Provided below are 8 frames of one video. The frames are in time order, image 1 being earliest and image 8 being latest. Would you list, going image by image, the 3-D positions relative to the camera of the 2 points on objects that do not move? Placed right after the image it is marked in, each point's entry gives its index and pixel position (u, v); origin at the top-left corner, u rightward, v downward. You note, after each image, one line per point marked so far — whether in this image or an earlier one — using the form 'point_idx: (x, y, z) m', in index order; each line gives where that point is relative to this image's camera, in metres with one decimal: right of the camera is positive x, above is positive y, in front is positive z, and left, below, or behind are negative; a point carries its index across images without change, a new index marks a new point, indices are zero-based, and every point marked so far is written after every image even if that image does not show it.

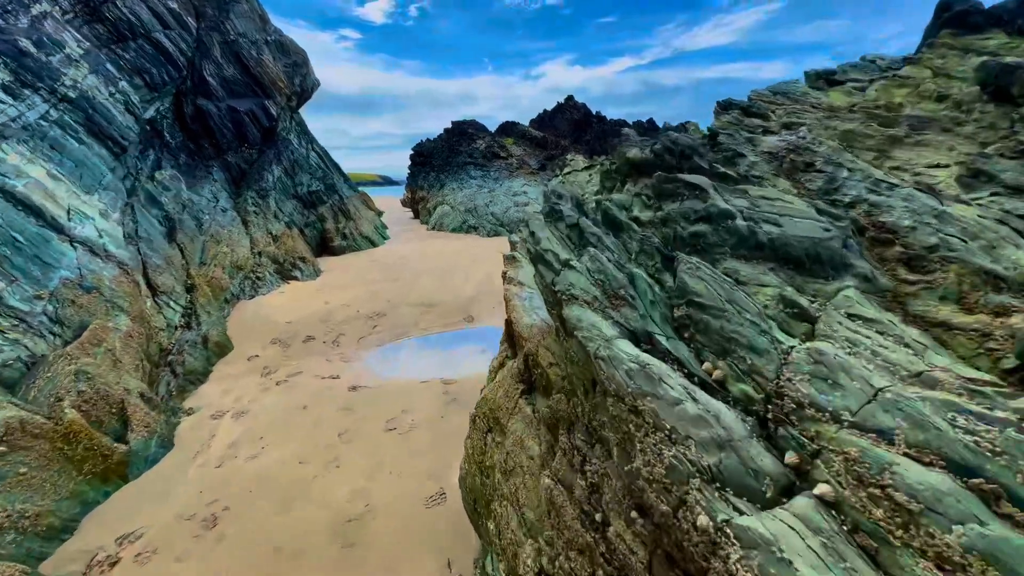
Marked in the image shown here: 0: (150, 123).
0: (-13.2, +6.0, +16.4) m
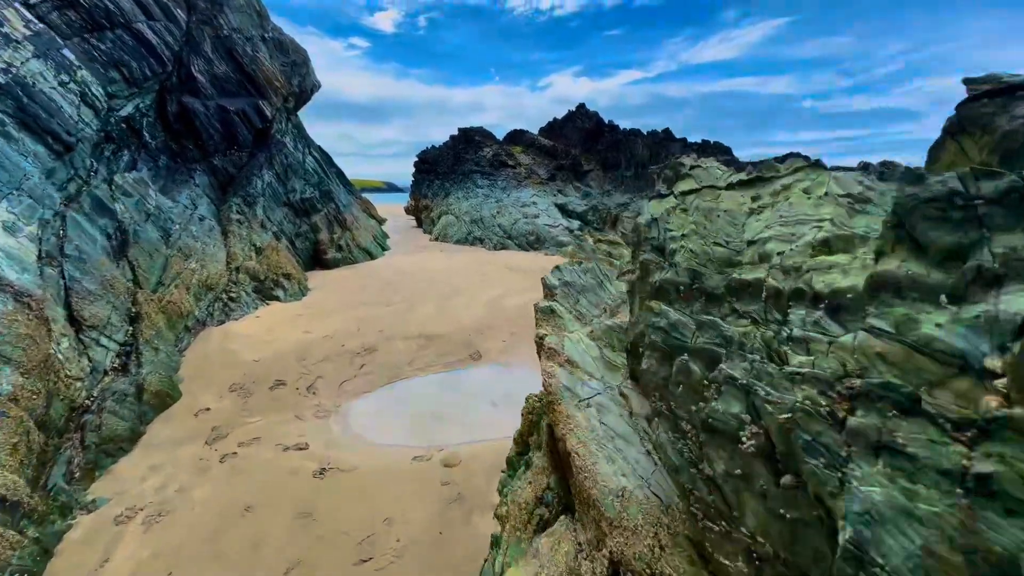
0: (-12.7, +5.5, +14.9) m
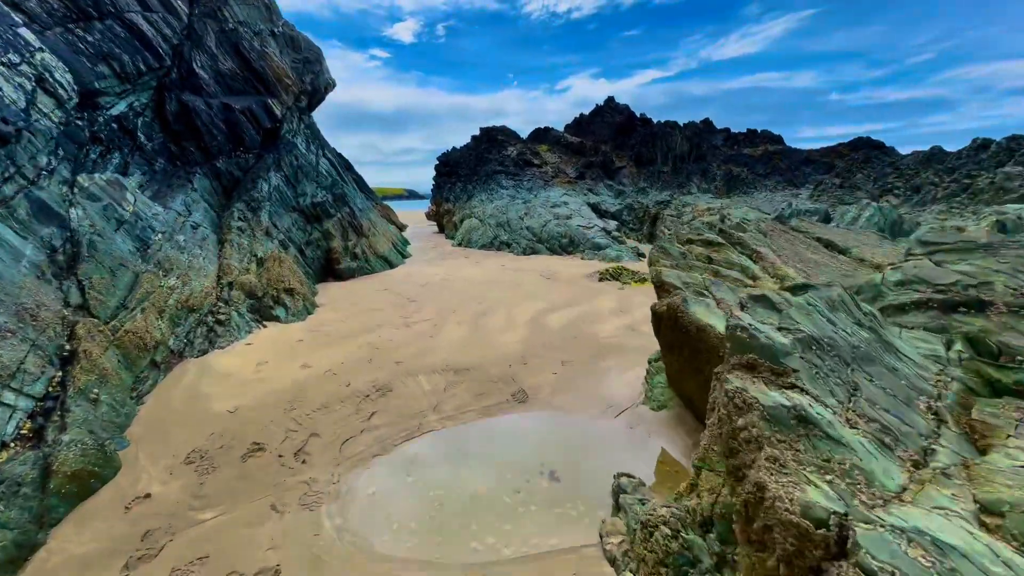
0: (-11.7, +5.0, +13.3) m
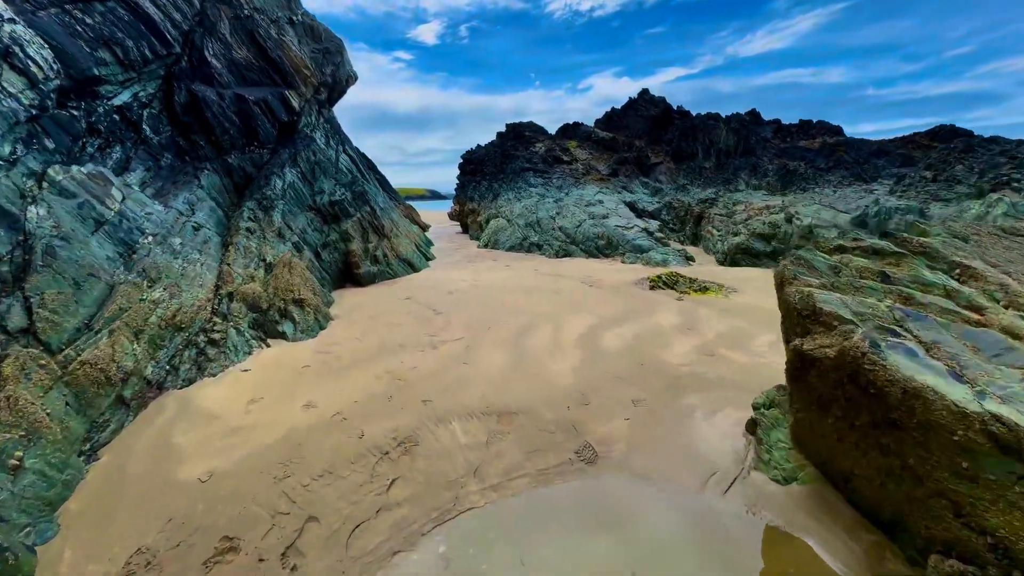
0: (-10.6, +4.8, +12.2) m
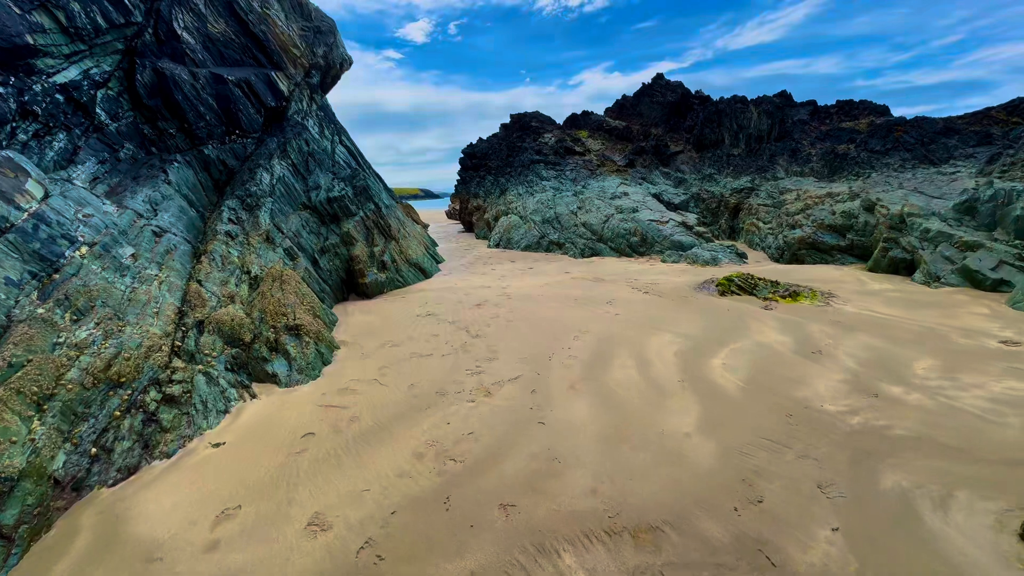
0: (-9.7, +4.3, +9.8) m
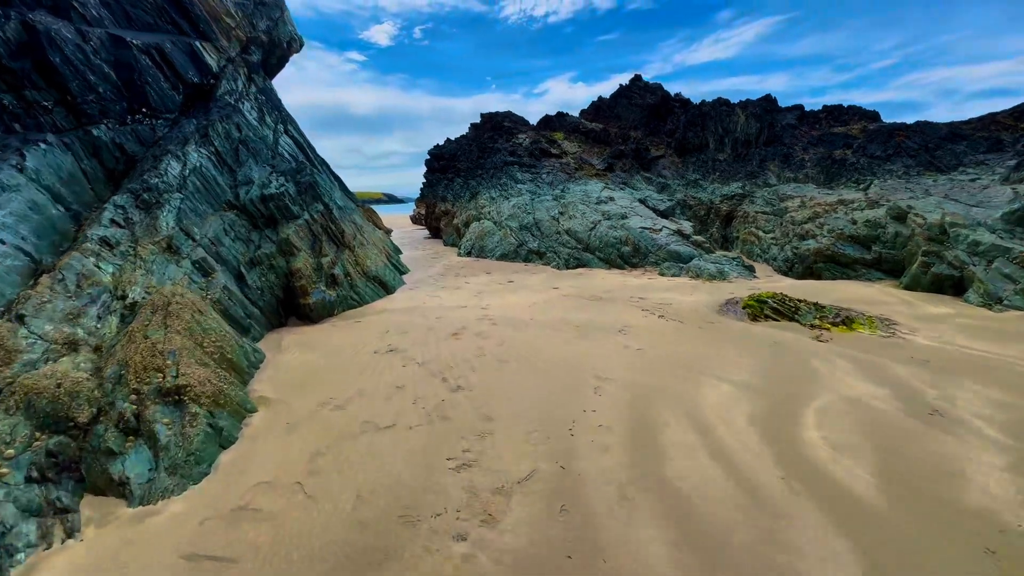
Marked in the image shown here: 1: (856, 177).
0: (-9.9, +3.9, +6.8) m
1: (+12.7, +4.1, +16.6) m
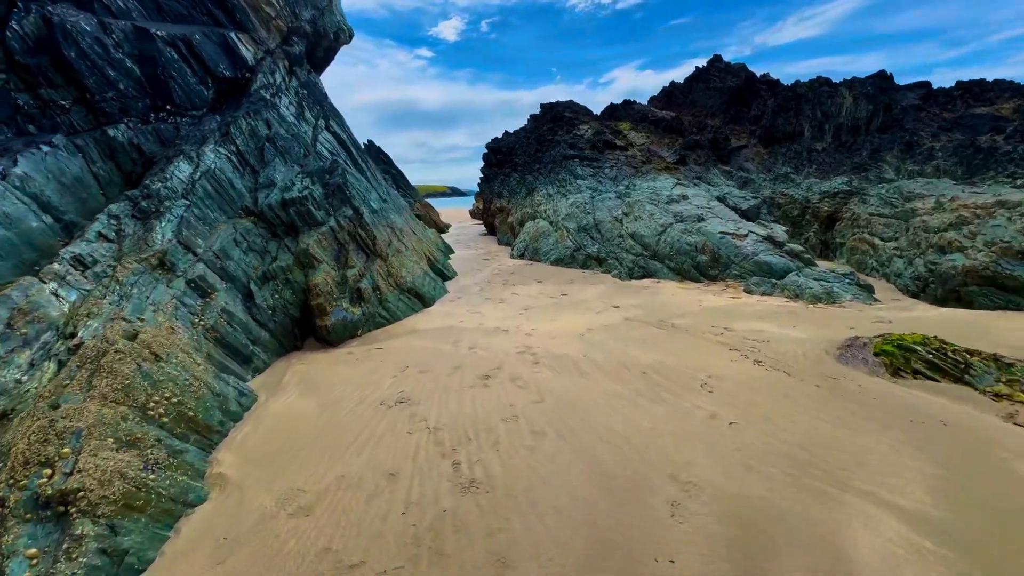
0: (-9.3, +3.6, +6.3) m
1: (+14.5, +3.4, +12.9) m
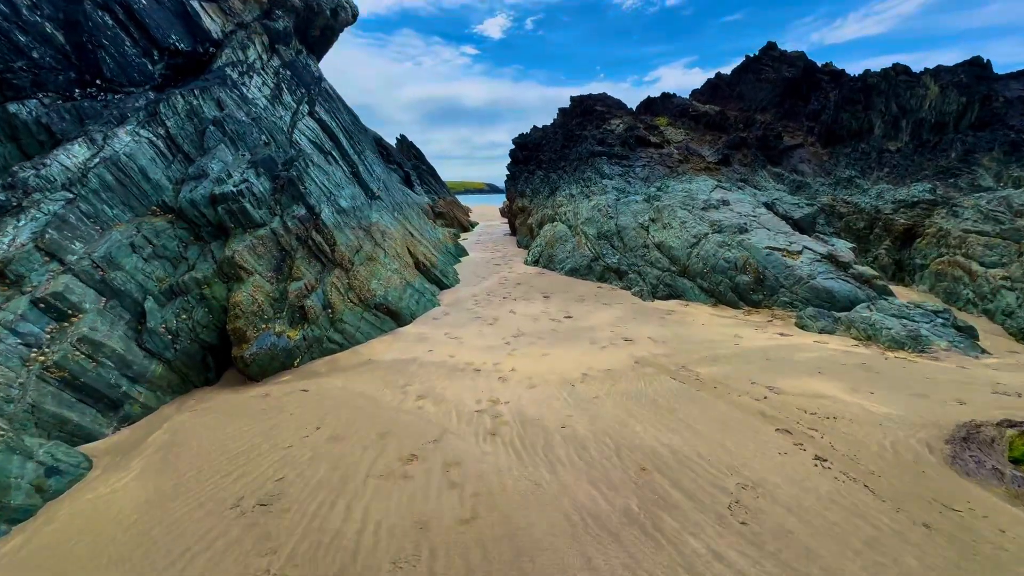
0: (-9.7, +3.5, +4.9) m
1: (+14.5, +2.4, +9.8) m
